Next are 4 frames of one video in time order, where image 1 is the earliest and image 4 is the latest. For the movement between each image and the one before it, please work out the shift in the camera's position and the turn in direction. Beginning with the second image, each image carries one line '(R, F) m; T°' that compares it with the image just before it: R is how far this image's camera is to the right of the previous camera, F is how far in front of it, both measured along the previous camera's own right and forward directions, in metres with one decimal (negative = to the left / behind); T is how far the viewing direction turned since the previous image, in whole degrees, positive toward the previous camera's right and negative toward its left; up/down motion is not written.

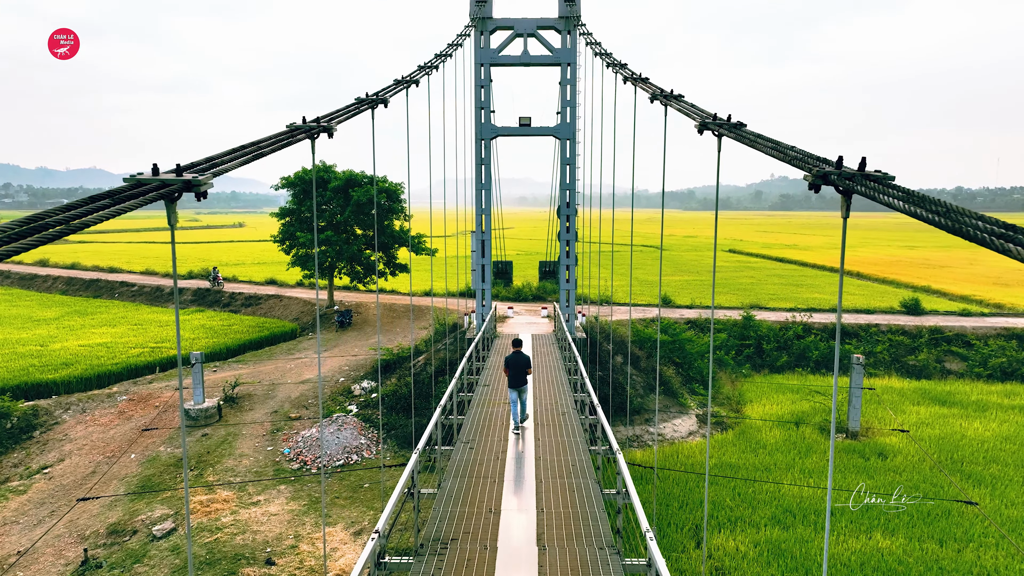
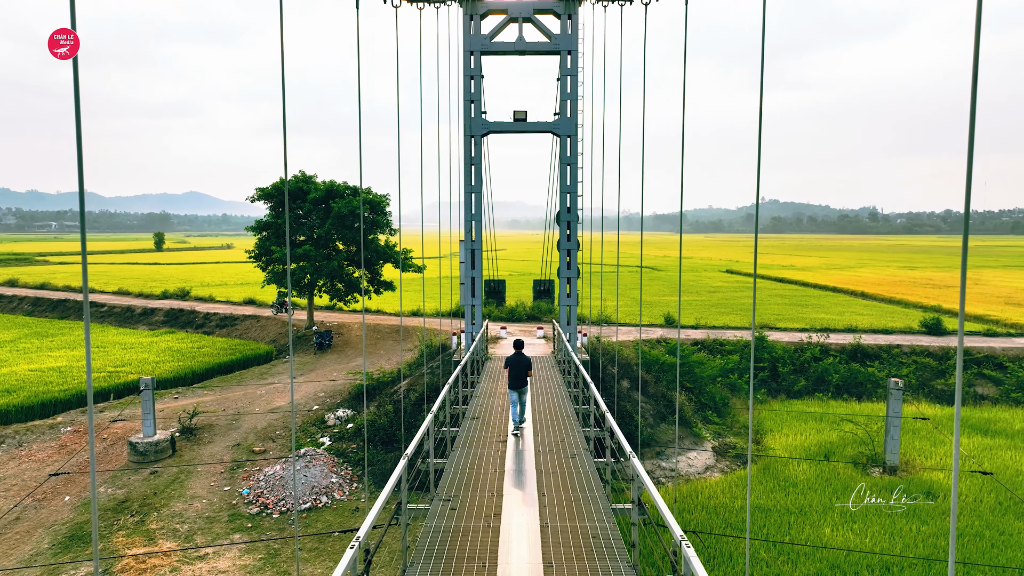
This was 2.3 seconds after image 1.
(0.0, +1.5) m; +1°
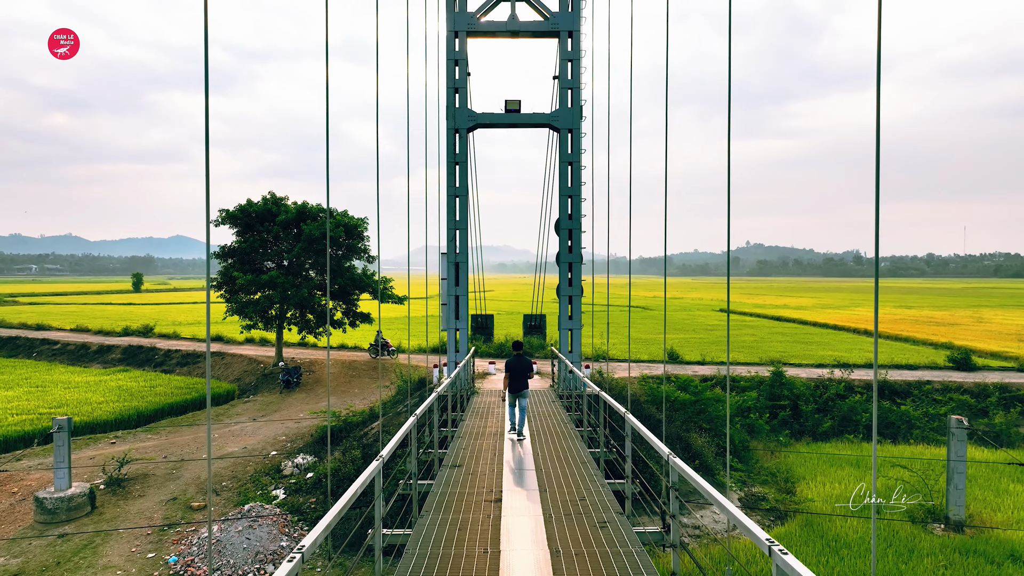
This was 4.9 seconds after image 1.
(-0.1, +1.7) m; +1°
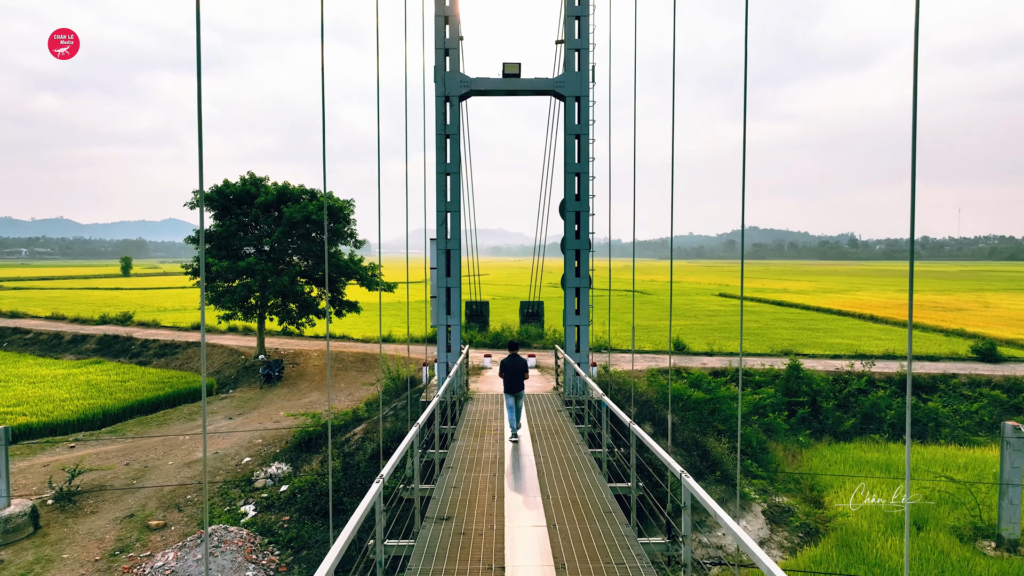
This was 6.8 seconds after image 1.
(-0.1, +1.2) m; +1°
